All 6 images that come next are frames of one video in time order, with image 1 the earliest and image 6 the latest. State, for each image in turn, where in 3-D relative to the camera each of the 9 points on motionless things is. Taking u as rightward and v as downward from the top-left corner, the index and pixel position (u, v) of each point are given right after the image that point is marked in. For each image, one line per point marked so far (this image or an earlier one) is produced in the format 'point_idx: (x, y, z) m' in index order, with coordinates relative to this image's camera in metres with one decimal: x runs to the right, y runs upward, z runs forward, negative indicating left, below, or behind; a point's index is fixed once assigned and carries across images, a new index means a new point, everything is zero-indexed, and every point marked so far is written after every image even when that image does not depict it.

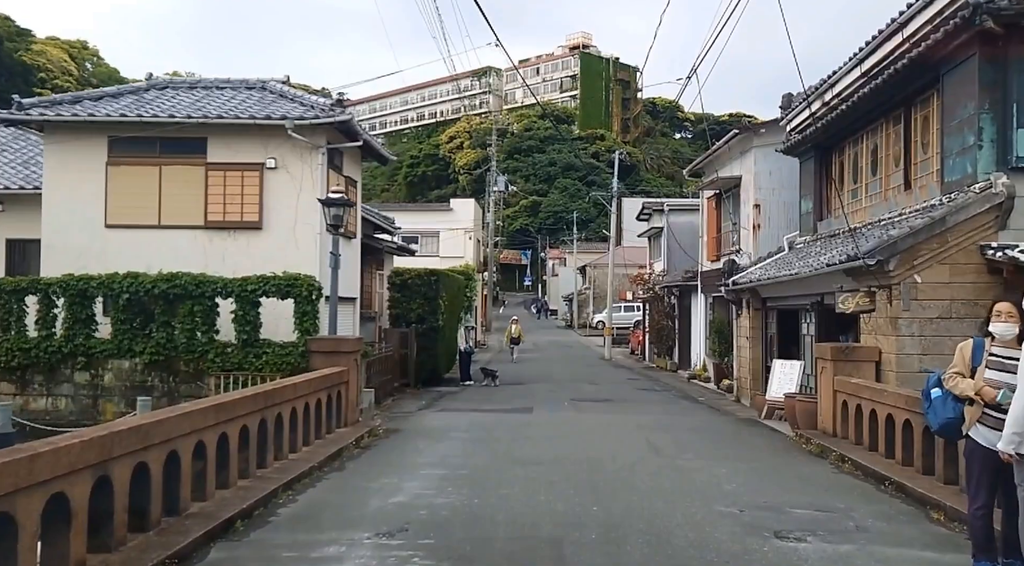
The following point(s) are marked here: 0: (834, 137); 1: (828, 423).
0: (+6.2, +2.8, +18.7) m
1: (+4.1, -1.8, +12.5) m
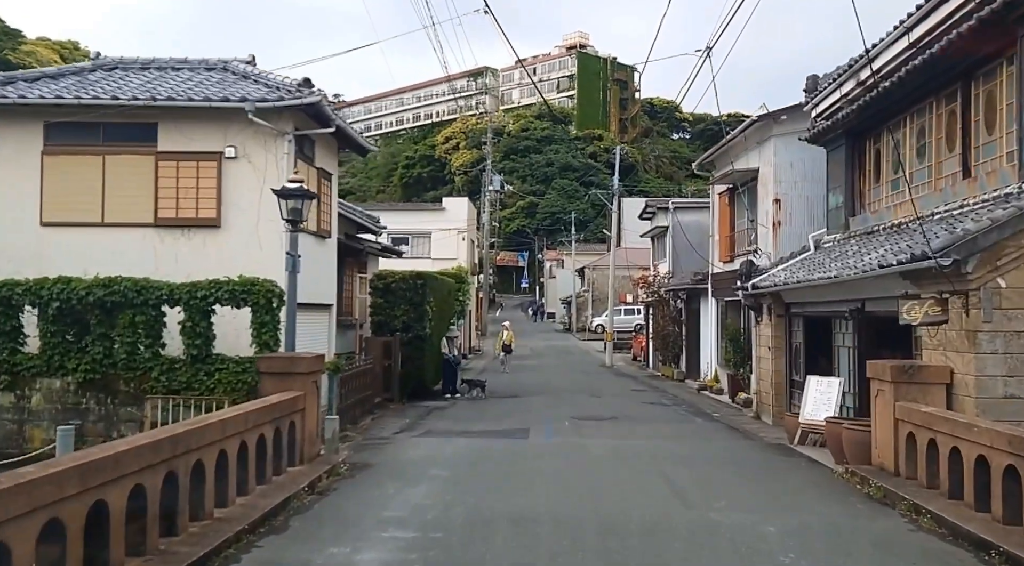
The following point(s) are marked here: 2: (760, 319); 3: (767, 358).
0: (+6.0, +2.7, +16.5) m
1: (+4.0, -1.8, +10.3) m
2: (+5.0, -0.8, +19.8) m
3: (+5.0, -1.5, +19.3) m
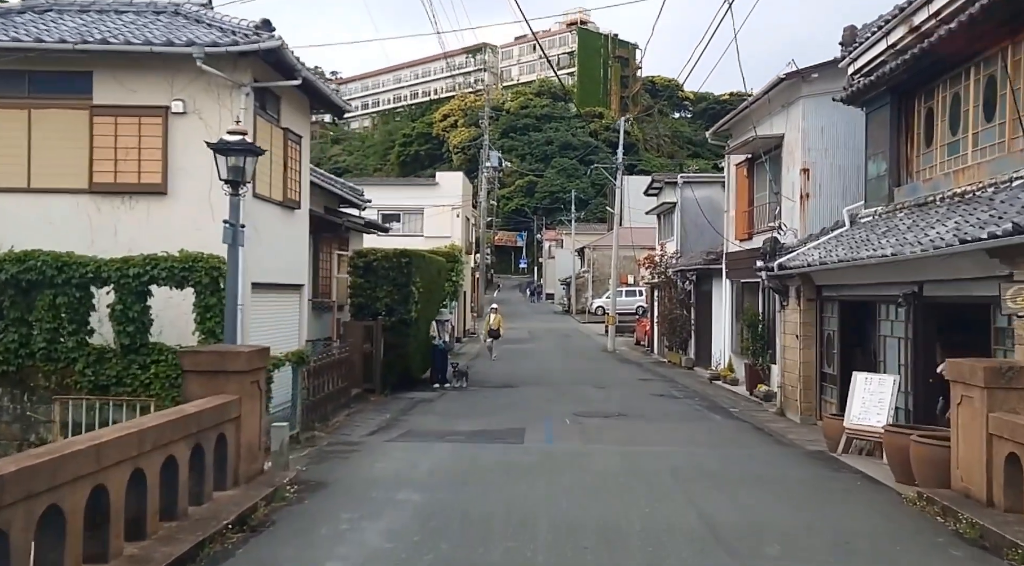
0: (+6.0, +3.0, +14.2) m
1: (+3.9, -1.7, +8.2) m
2: (+4.9, -0.4, +17.6) m
3: (+4.9, -1.2, +17.1) m
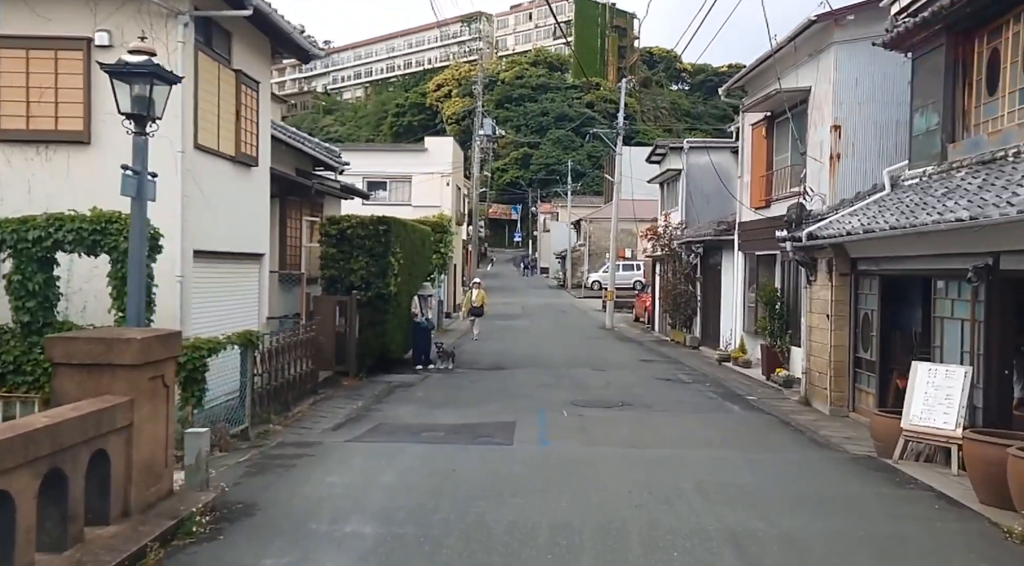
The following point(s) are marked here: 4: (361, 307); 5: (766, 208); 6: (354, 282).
0: (+5.8, +3.4, +12.0) m
1: (+3.8, -1.5, +6.1) m
2: (+4.7, +0.1, +15.5) m
3: (+4.7, -0.7, +15.0) m
4: (-2.8, -0.4, +18.0) m
5: (+5.1, +1.5, +19.6) m
6: (-2.9, 0.0, +17.9) m
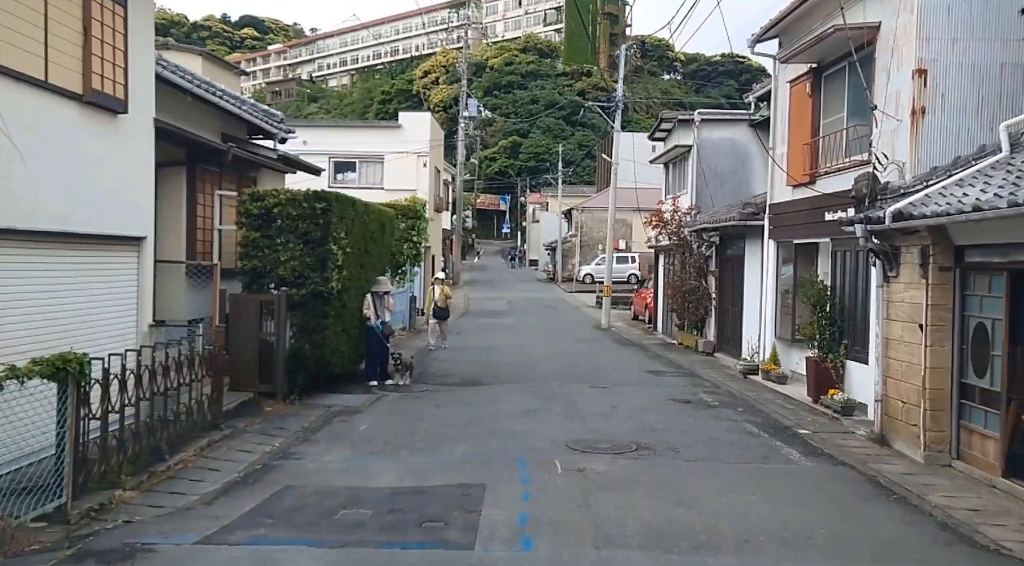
0: (+5.6, +3.4, +8.0) m
1: (+3.6, -1.5, +2.1) m
2: (+4.4, +0.1, +11.5) m
3: (+4.4, -0.7, +11.0) m
4: (-3.1, -0.4, +13.9) m
5: (+4.7, +1.6, +15.6) m
6: (-3.2, +0.1, +13.8) m
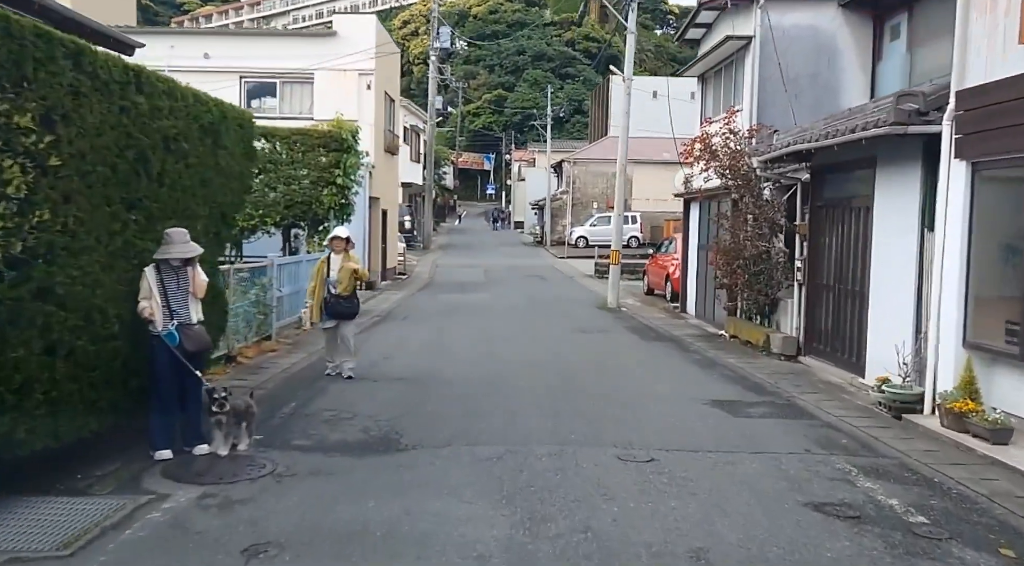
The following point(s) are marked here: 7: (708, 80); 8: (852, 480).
0: (+5.3, +3.4, -0.5) m
1: (+3.3, -1.7, -6.3) m
2: (+4.1, +0.2, +3.1) m
3: (+4.1, -0.6, +2.6) m
4: (-3.5, -0.1, +5.4) m
5: (+4.3, +1.9, +7.1) m
6: (-3.6, +0.3, +5.3) m
7: (+3.9, +4.0, +19.6) m
8: (+2.5, -1.4, +7.3) m
